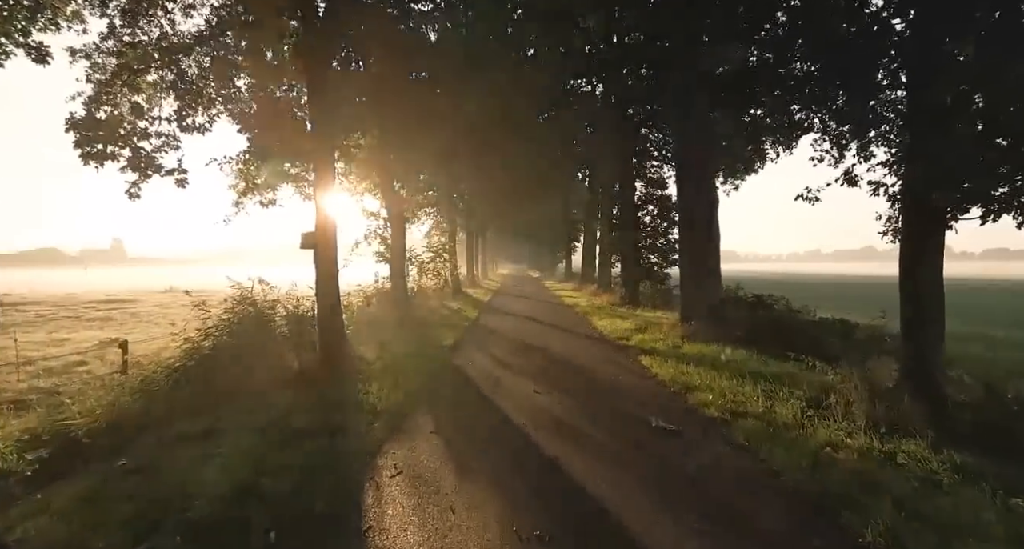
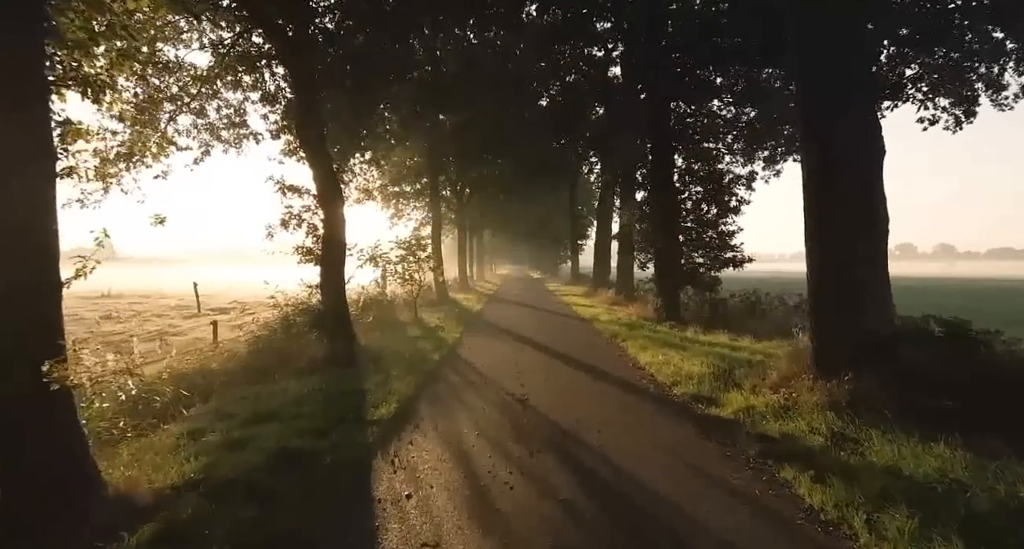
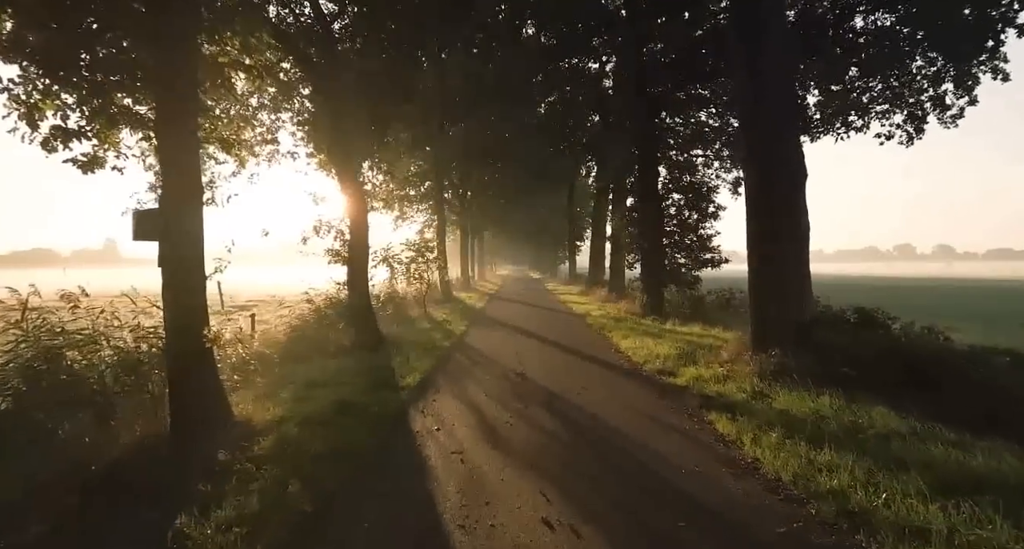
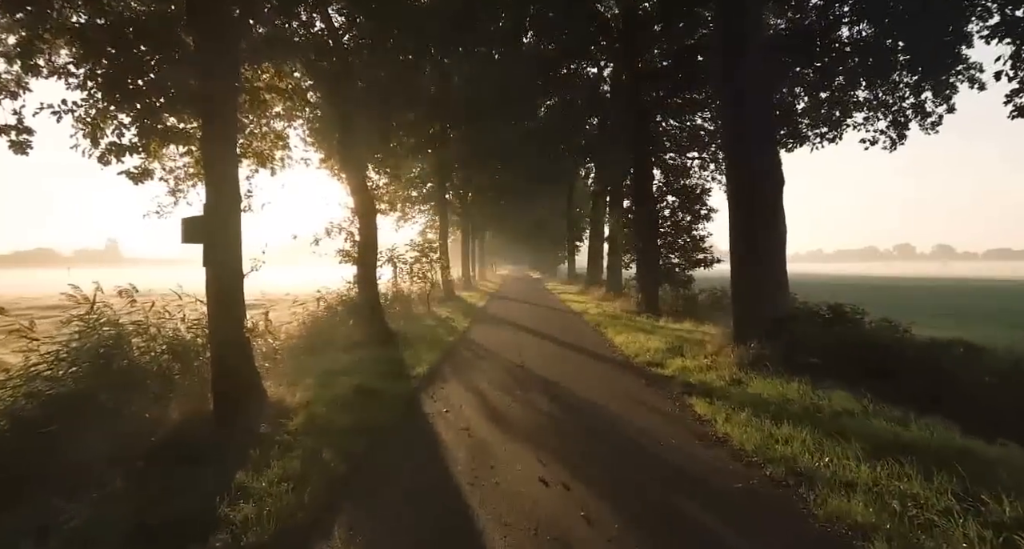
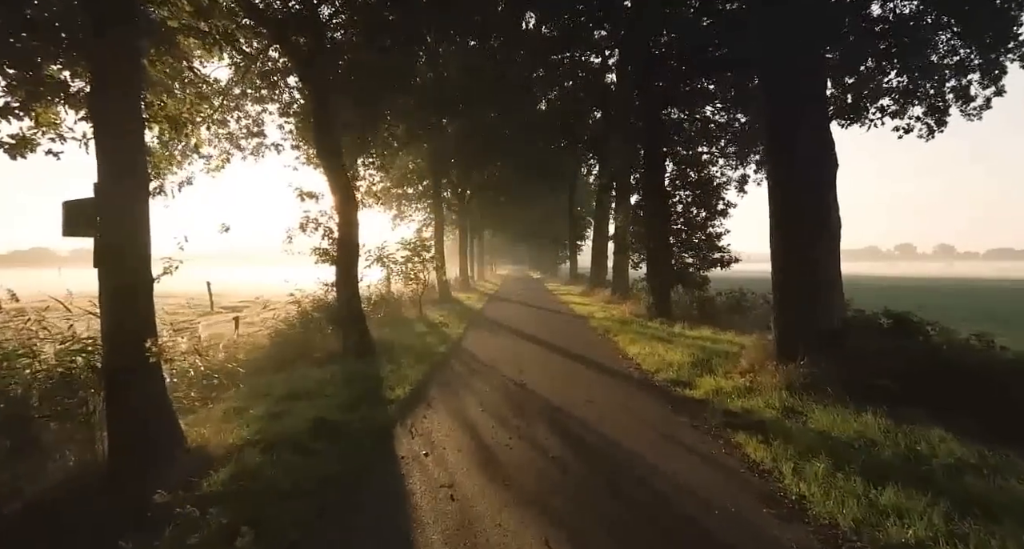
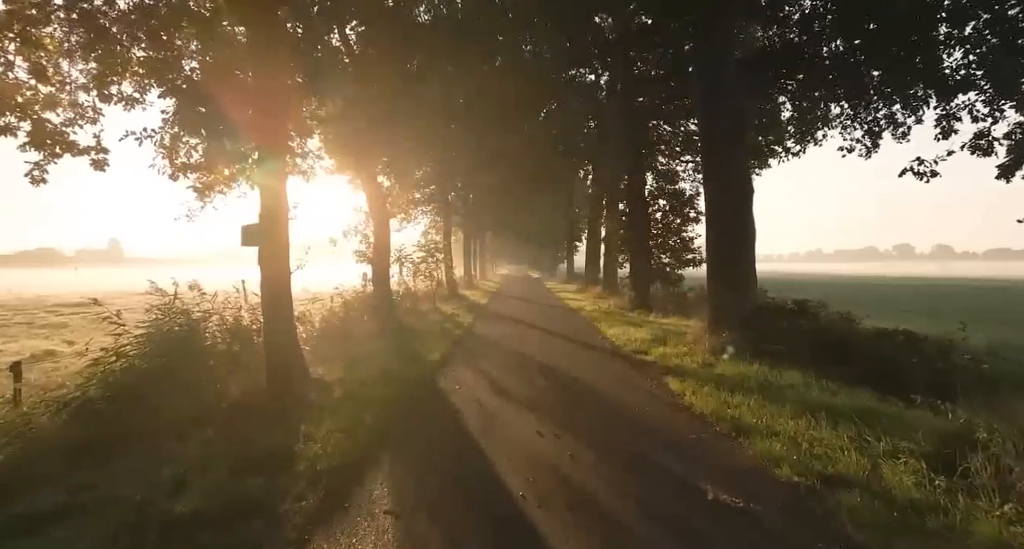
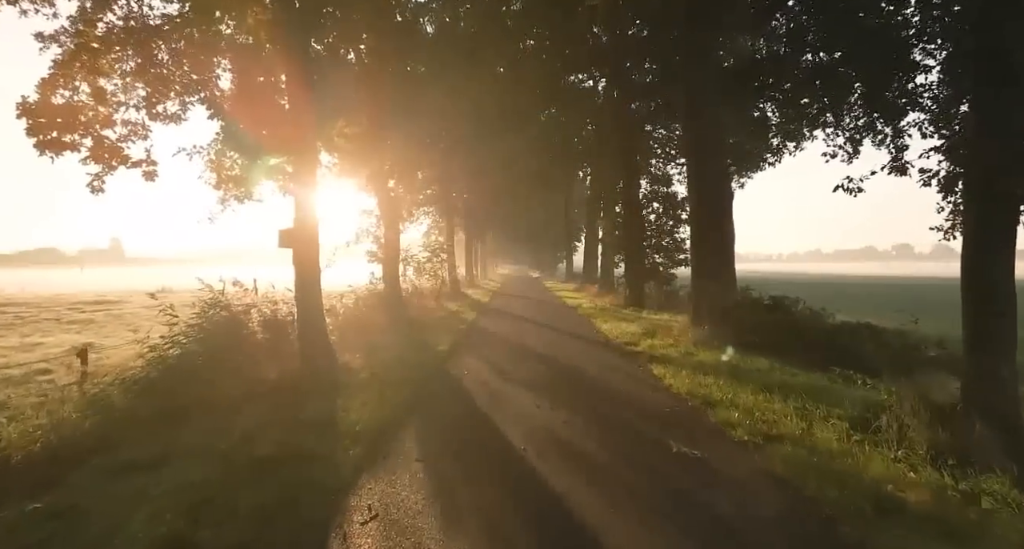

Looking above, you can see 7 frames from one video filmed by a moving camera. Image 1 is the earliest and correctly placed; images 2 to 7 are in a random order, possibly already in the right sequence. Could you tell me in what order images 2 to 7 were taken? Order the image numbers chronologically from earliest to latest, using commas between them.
7, 6, 4, 3, 5, 2
